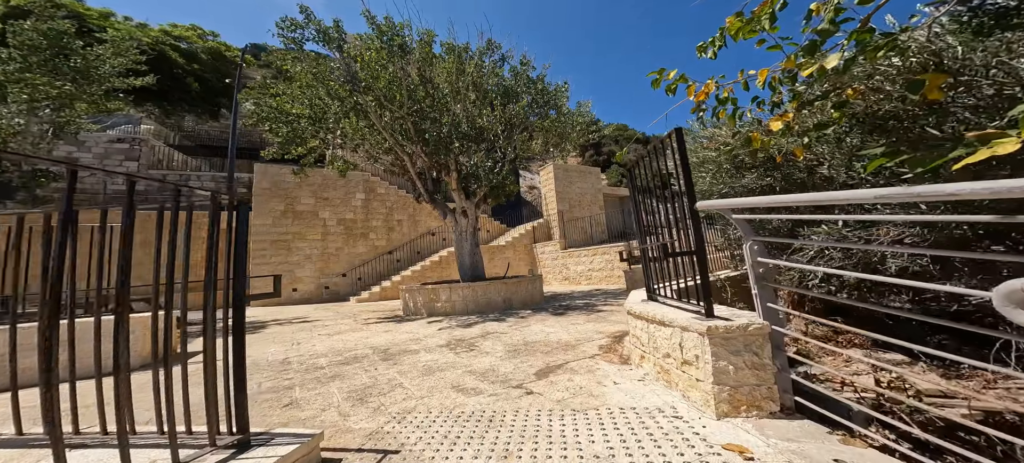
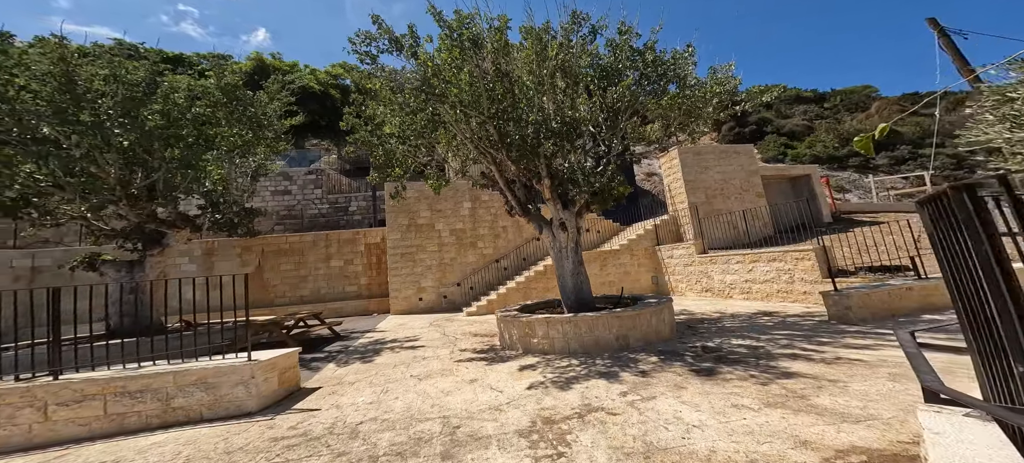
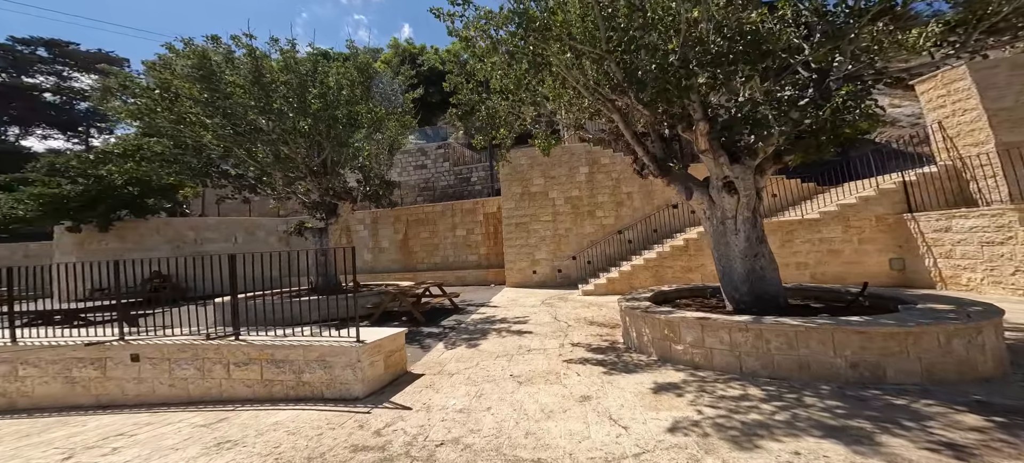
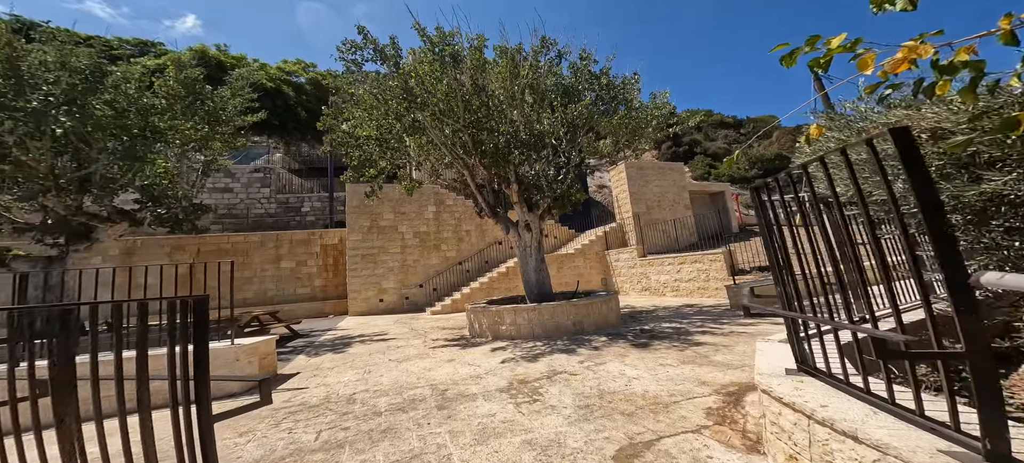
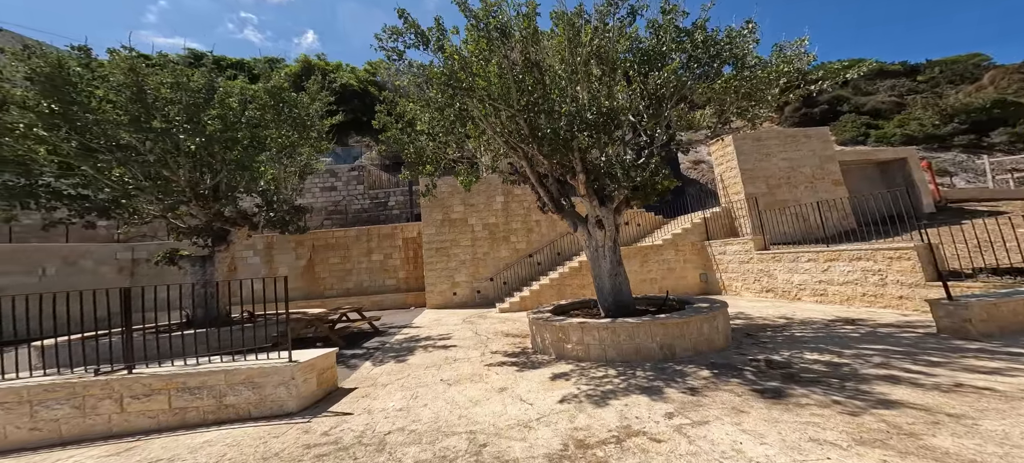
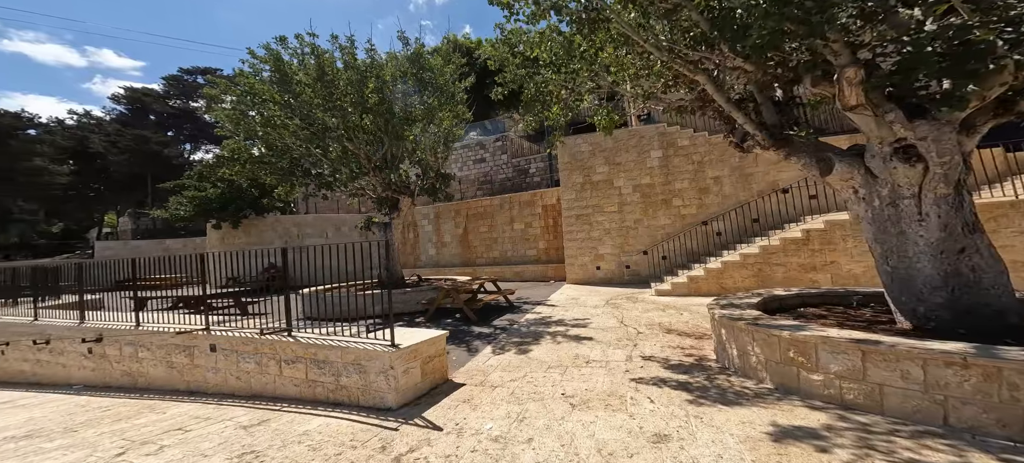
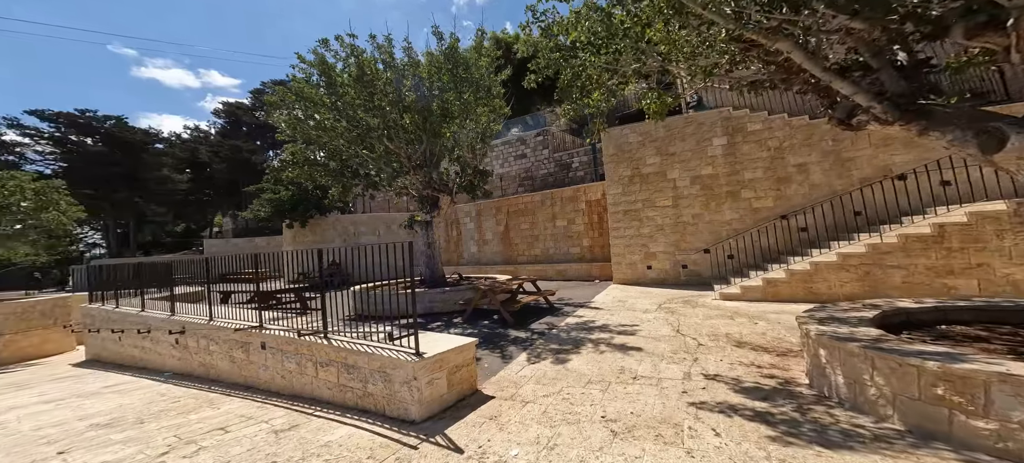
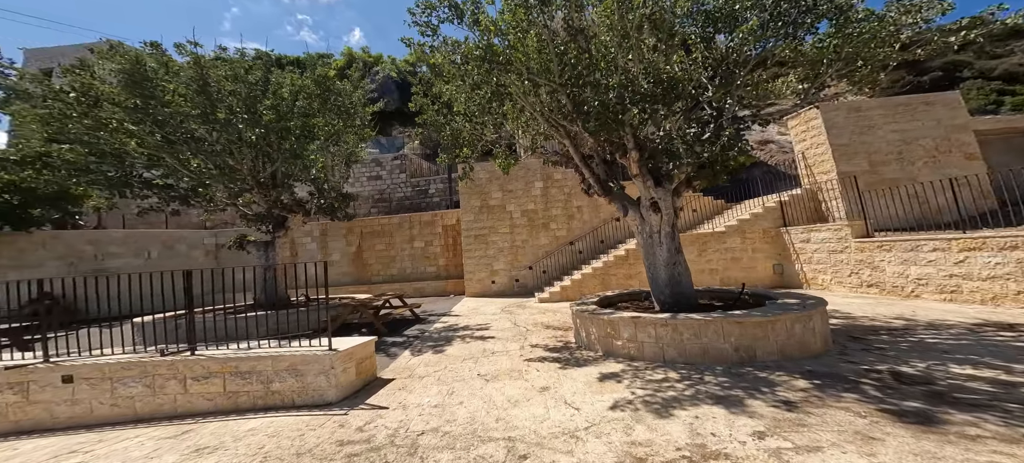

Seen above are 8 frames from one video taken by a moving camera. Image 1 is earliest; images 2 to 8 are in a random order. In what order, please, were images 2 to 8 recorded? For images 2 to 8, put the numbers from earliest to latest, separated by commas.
4, 2, 5, 8, 3, 6, 7
